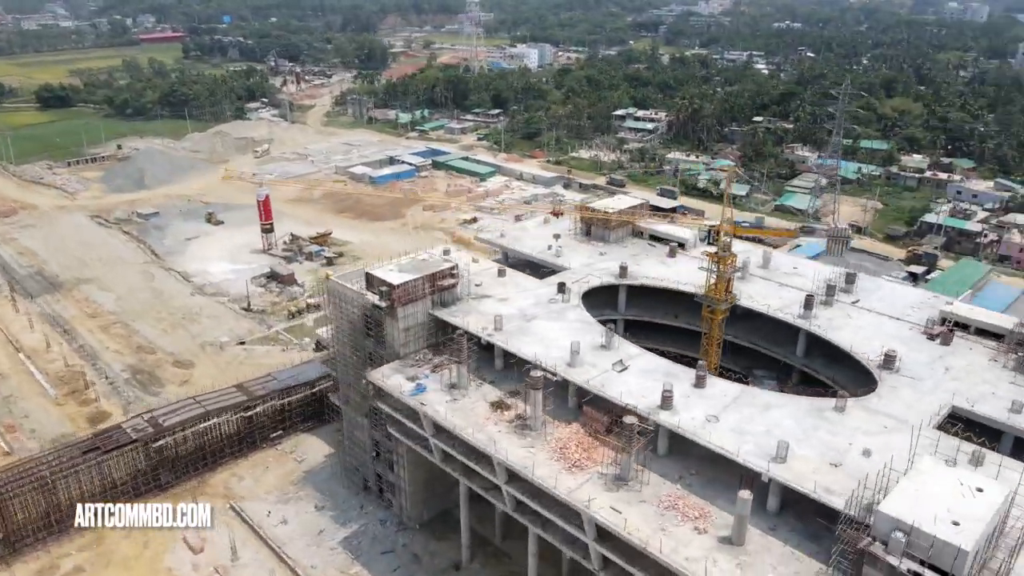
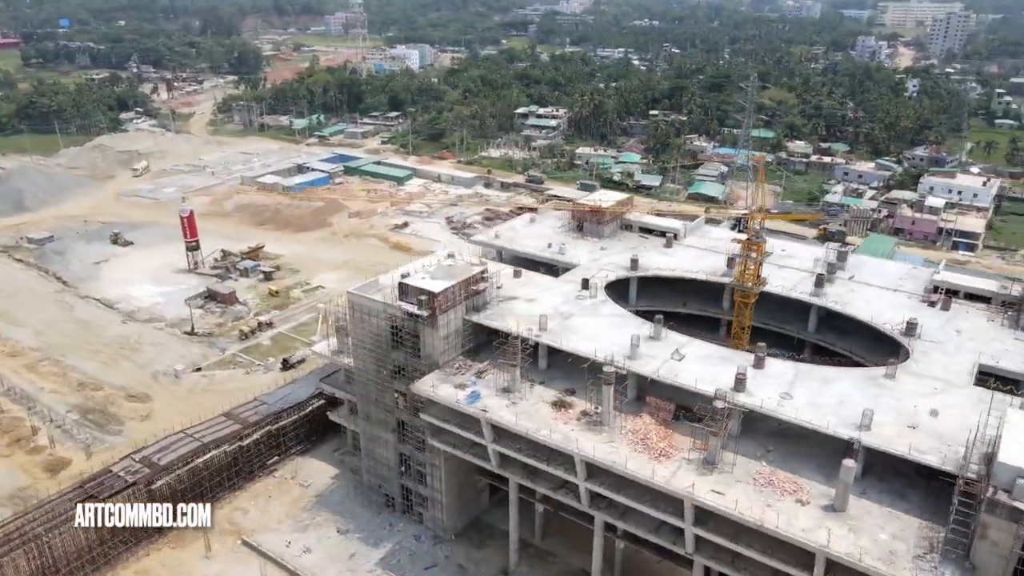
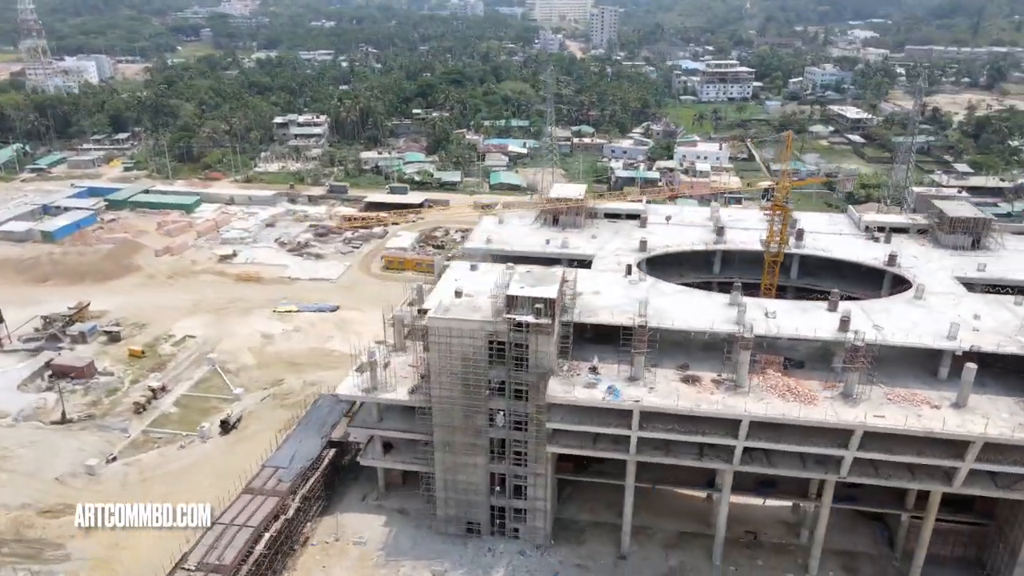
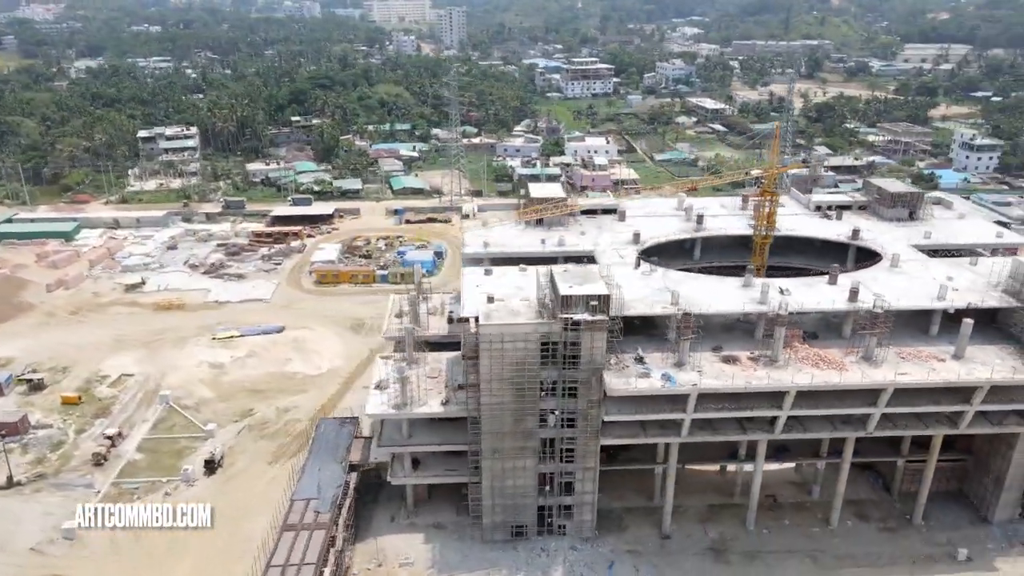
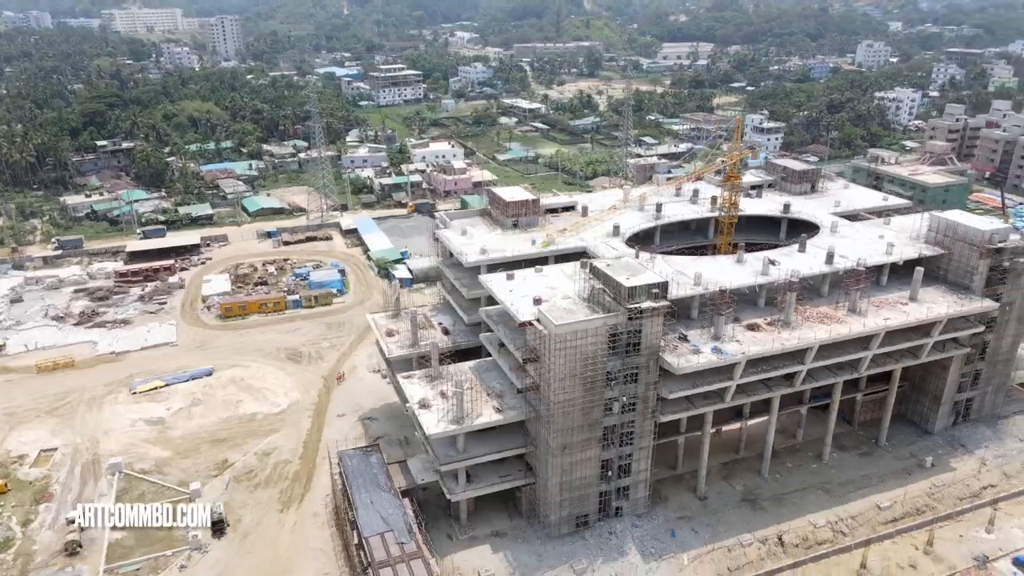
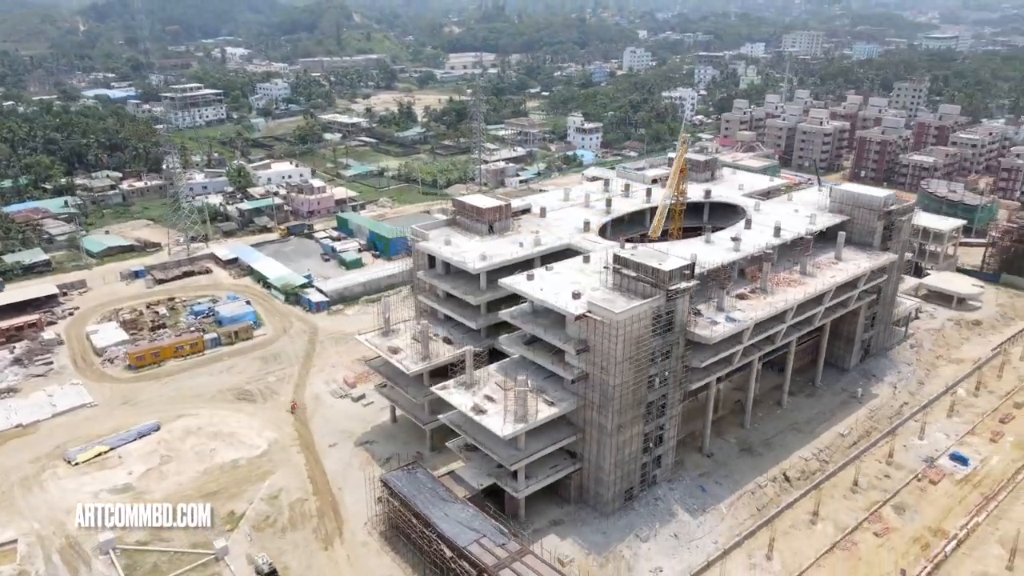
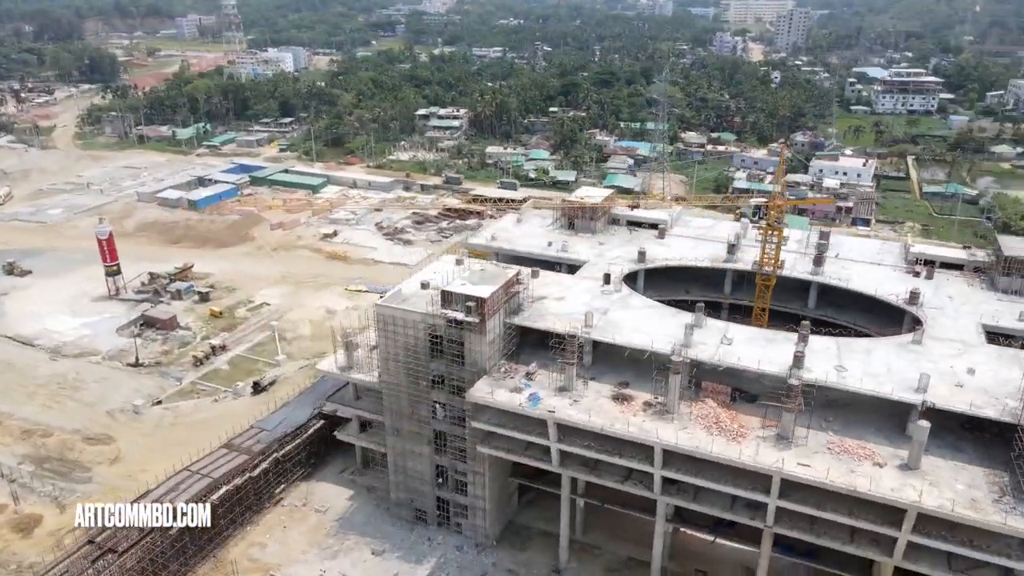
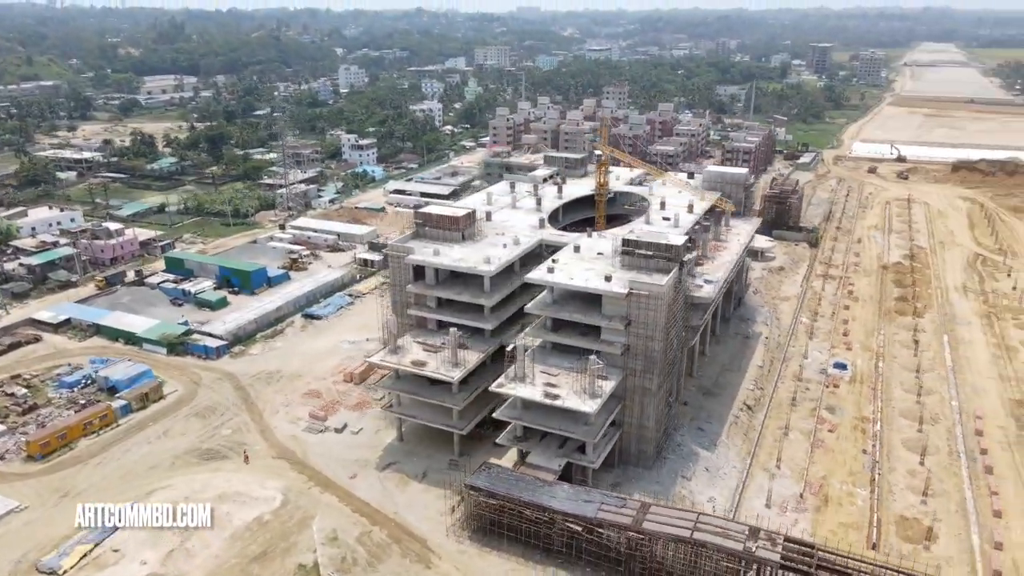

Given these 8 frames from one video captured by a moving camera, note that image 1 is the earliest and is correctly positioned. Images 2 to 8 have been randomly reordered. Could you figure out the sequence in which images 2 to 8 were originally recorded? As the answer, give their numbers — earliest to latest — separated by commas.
2, 7, 3, 4, 5, 6, 8
